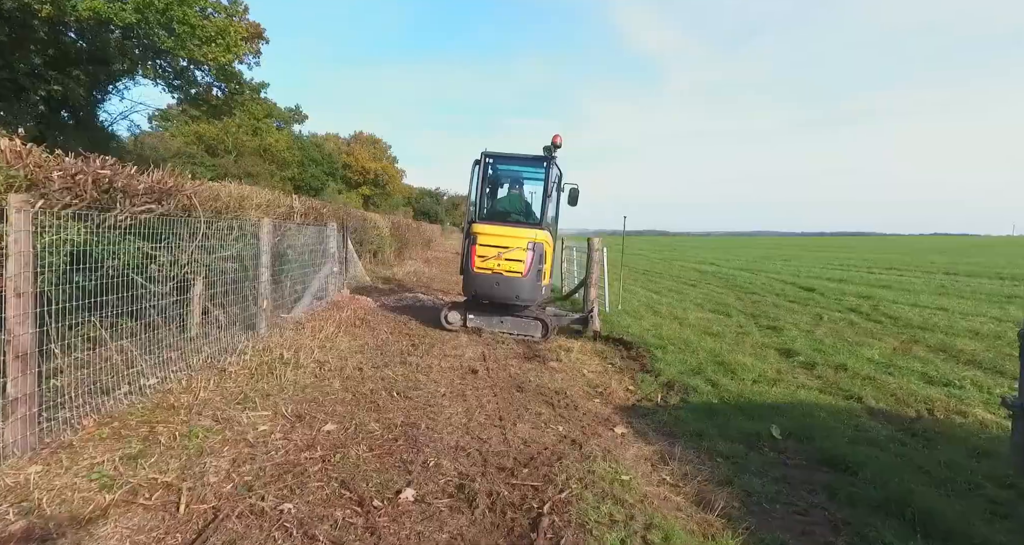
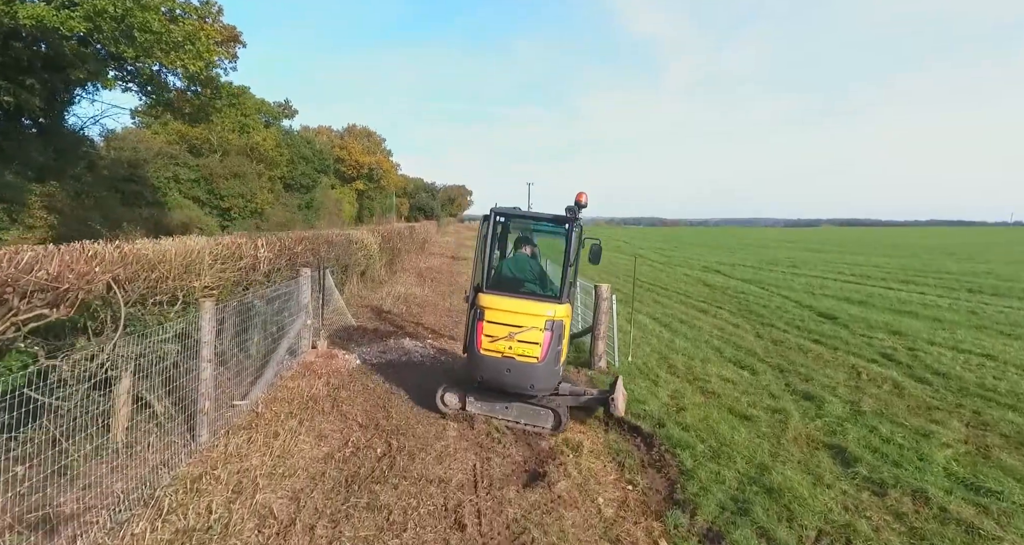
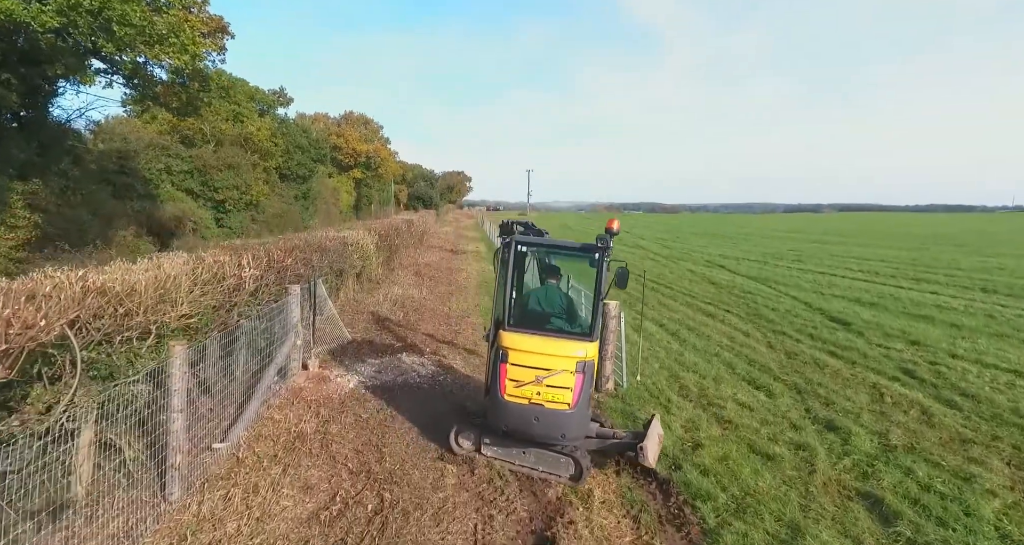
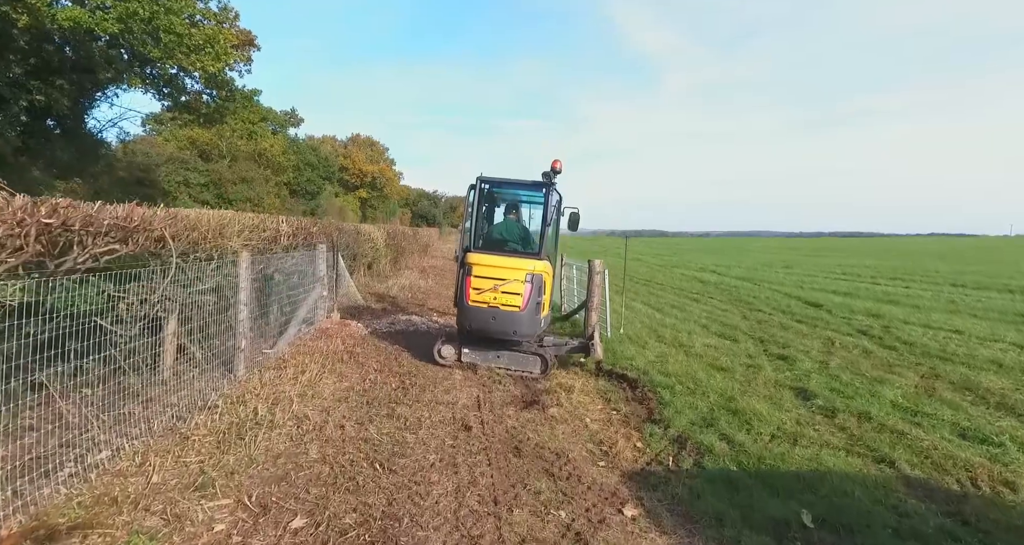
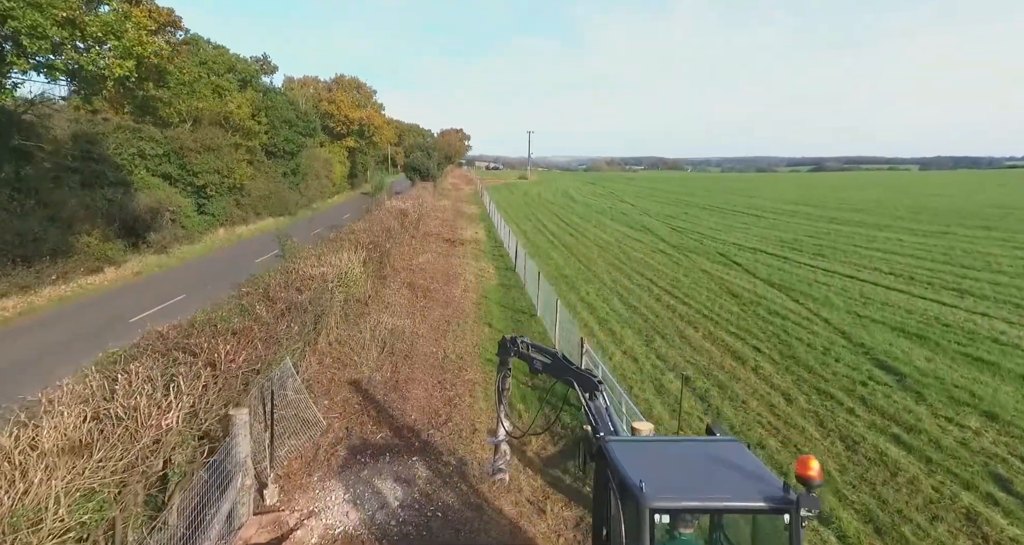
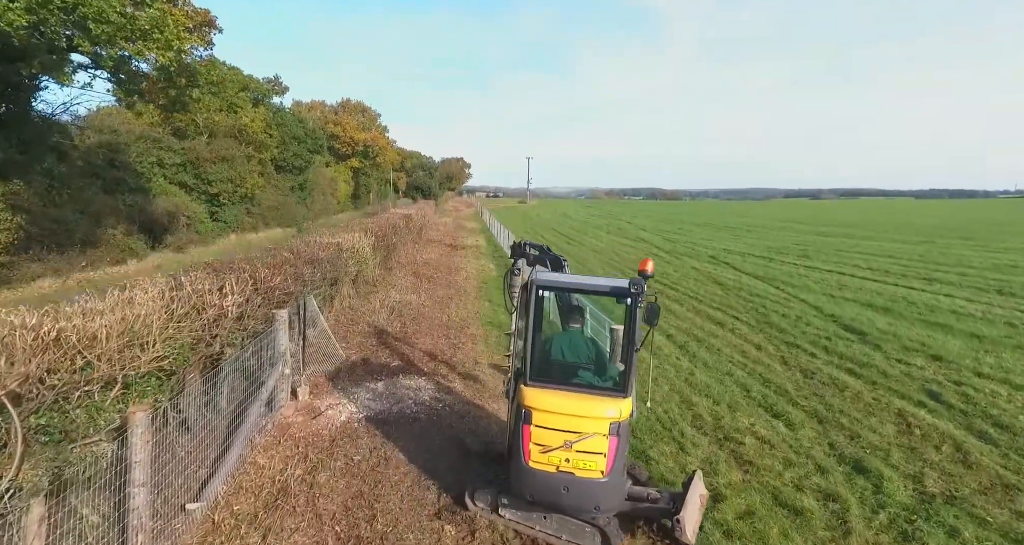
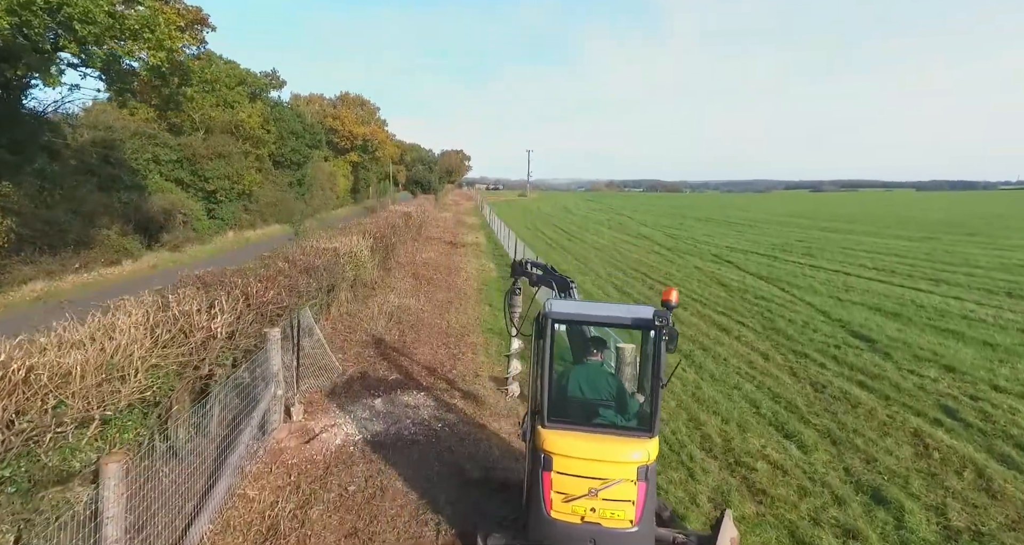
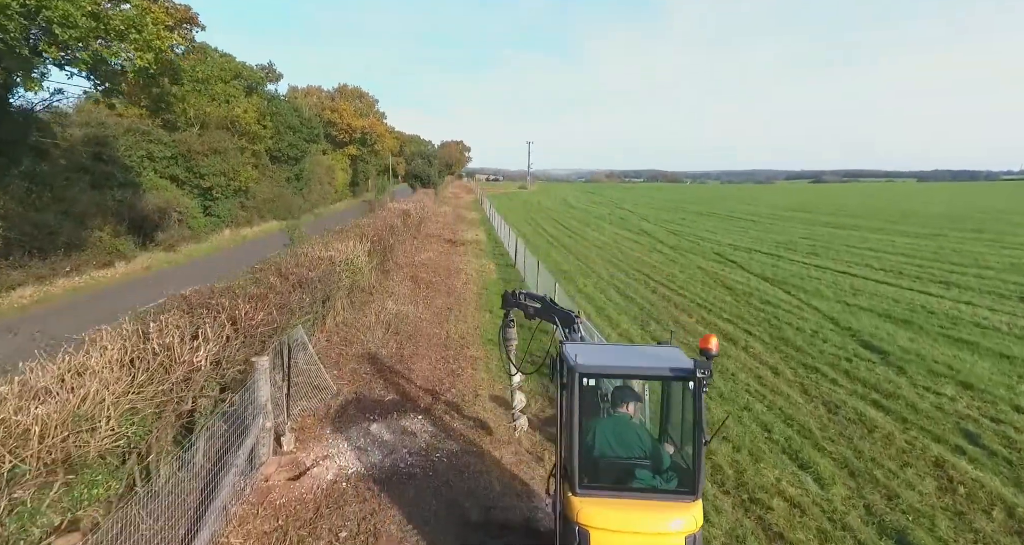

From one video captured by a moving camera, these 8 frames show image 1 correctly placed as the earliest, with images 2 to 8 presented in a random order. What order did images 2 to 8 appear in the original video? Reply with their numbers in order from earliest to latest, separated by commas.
4, 2, 3, 6, 7, 8, 5
